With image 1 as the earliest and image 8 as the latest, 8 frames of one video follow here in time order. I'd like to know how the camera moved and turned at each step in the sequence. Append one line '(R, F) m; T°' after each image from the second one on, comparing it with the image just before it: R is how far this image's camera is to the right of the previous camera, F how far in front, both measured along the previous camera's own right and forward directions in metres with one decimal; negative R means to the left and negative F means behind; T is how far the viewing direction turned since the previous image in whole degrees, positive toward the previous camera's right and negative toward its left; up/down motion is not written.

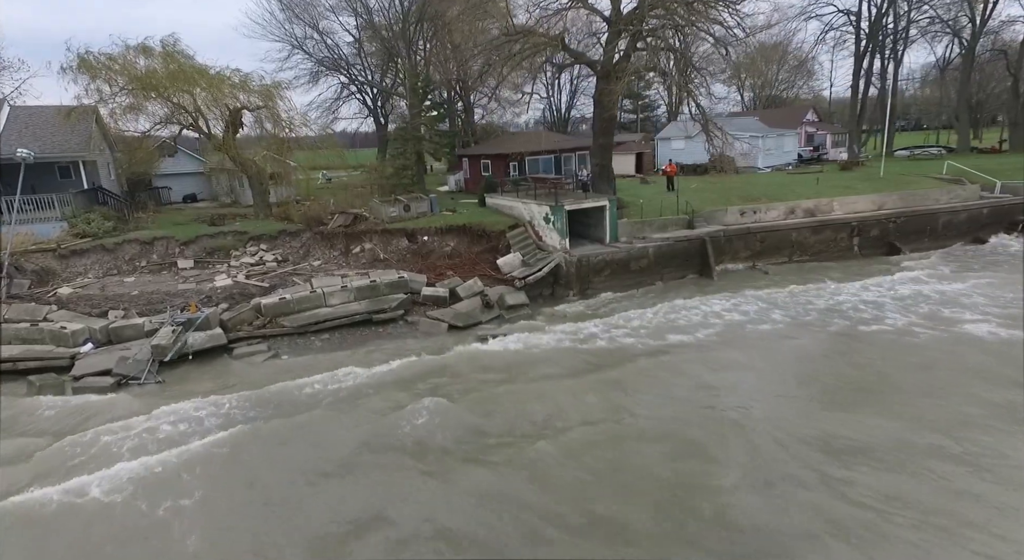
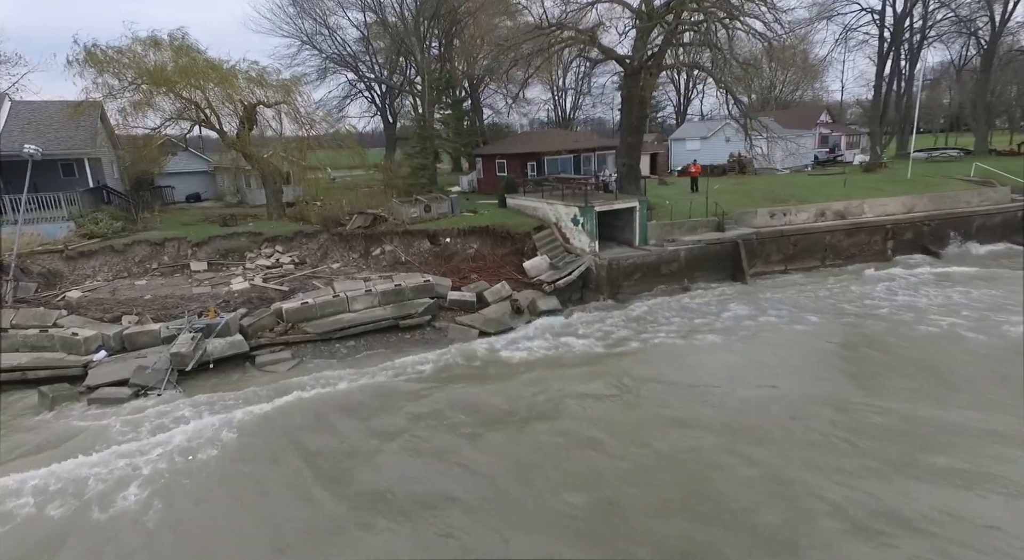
(-1.1, +0.7) m; +1°
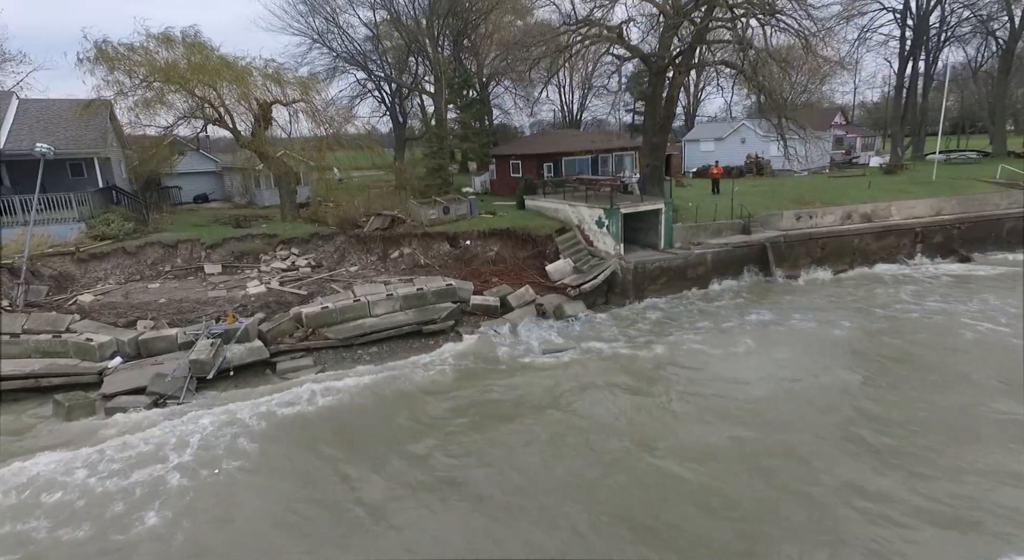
(-0.7, +0.5) m; 0°
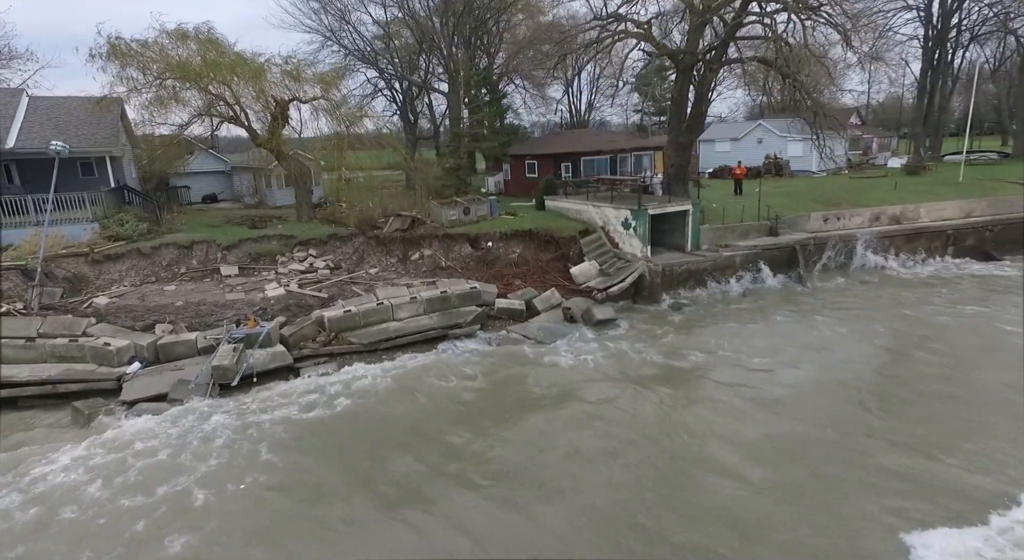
(-0.7, +0.4) m; 0°
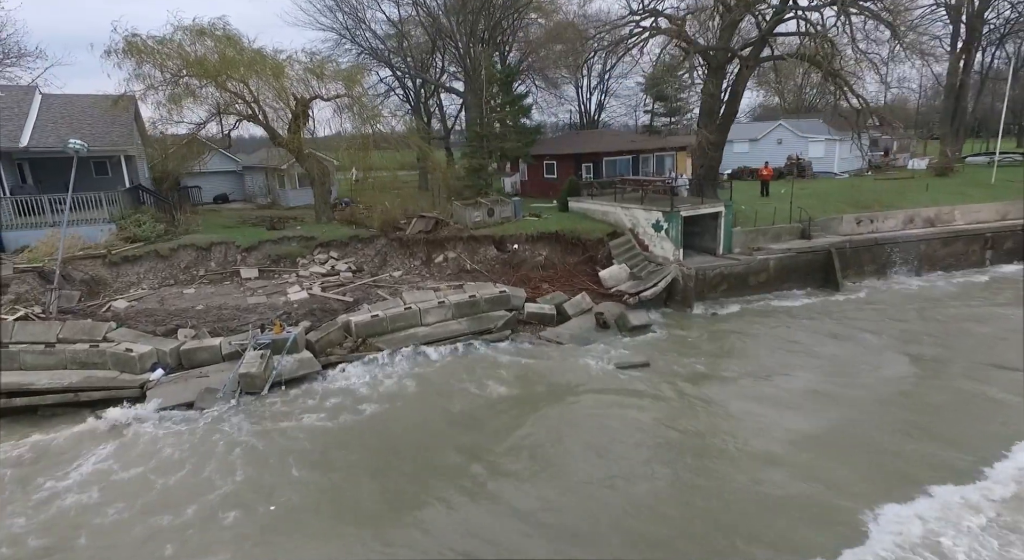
(-0.8, +0.5) m; 0°
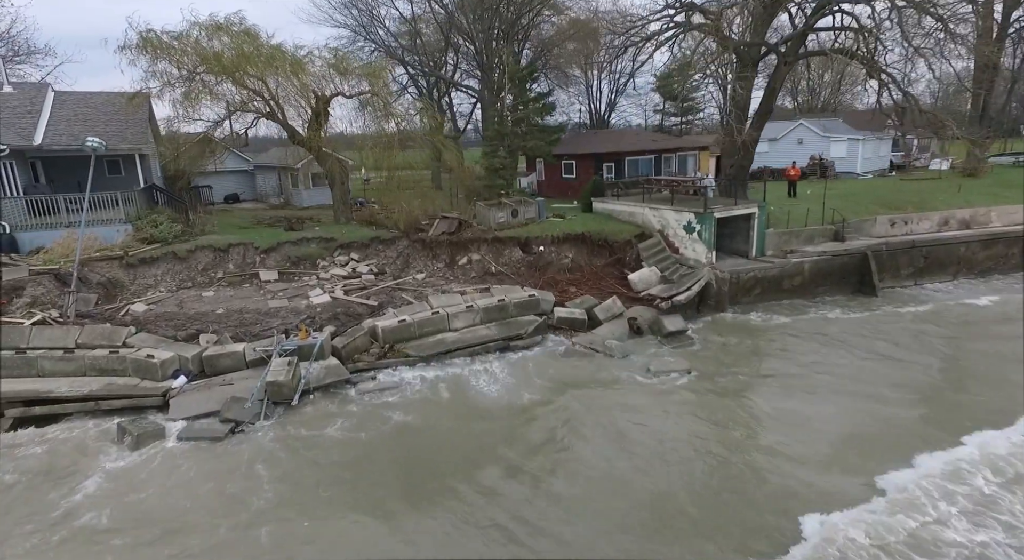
(-0.7, +0.5) m; 0°
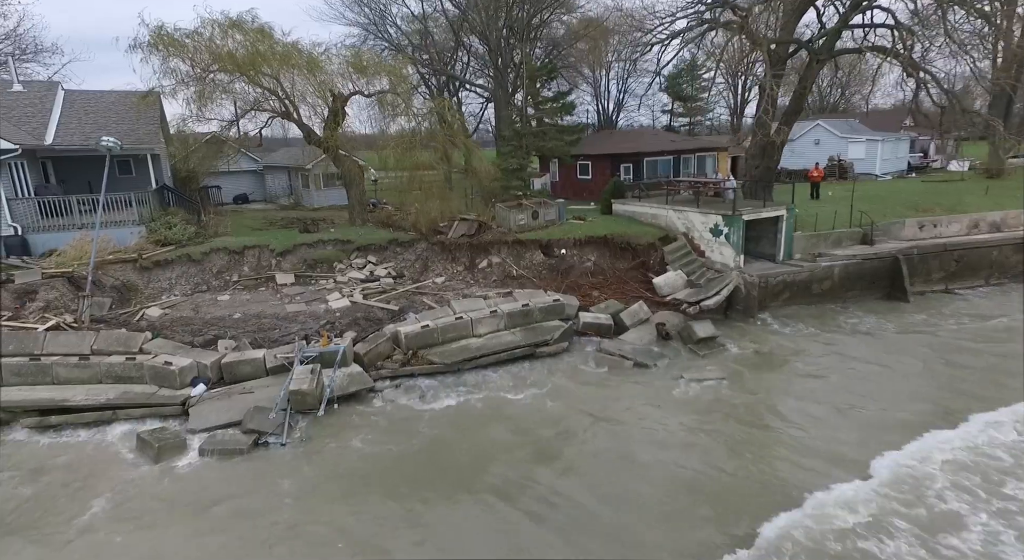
(-0.6, +0.4) m; 0°
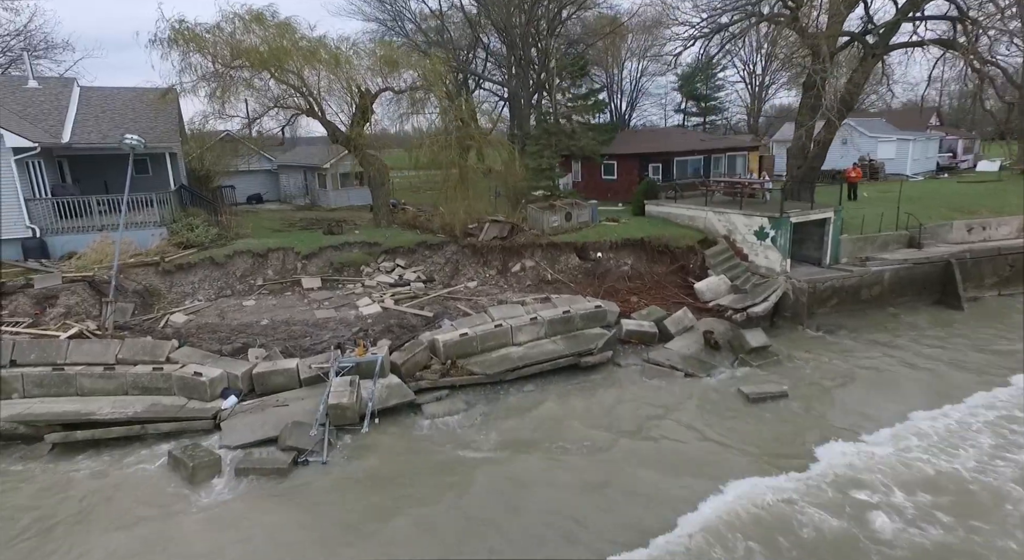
(-0.9, +0.6) m; 0°
